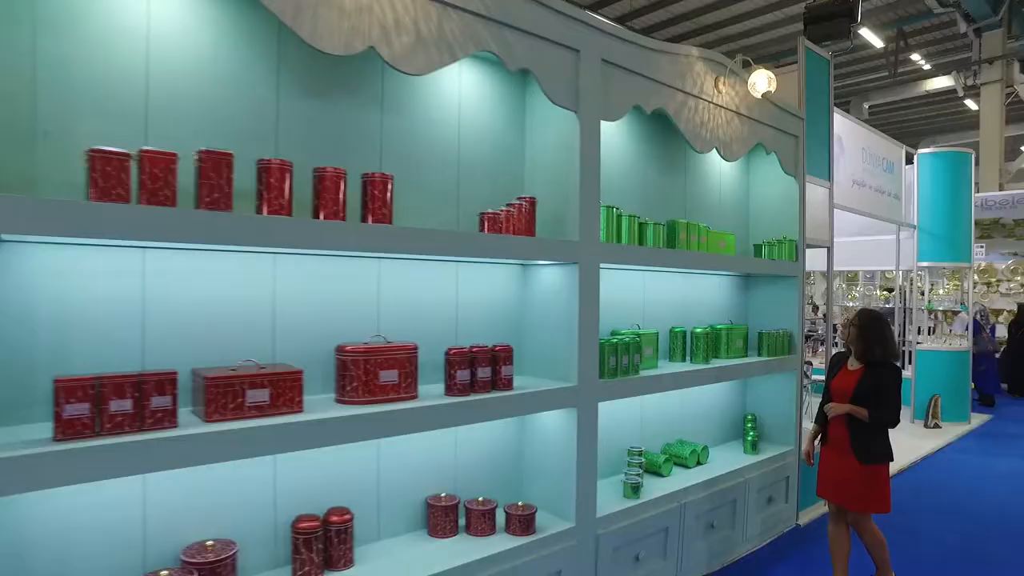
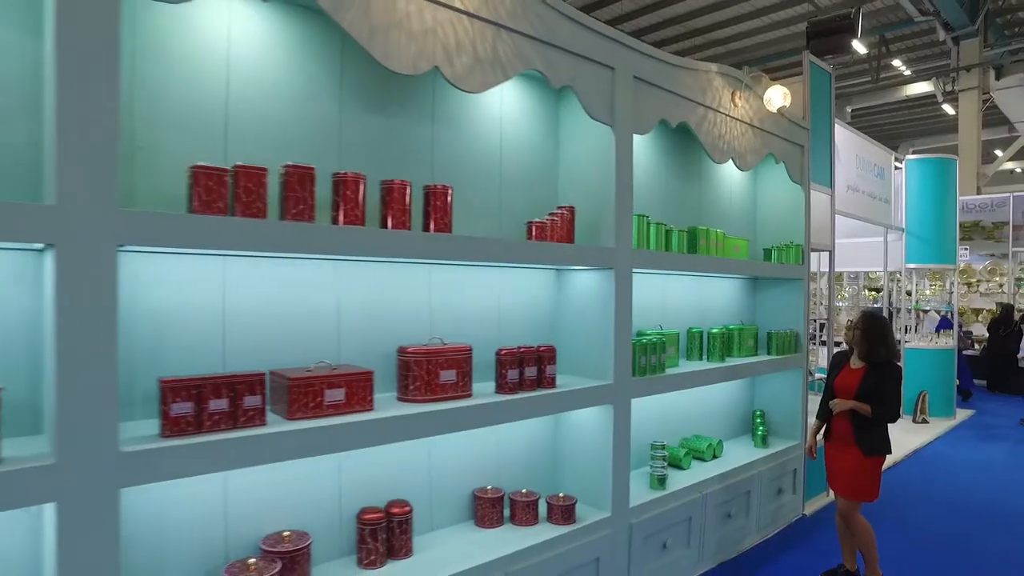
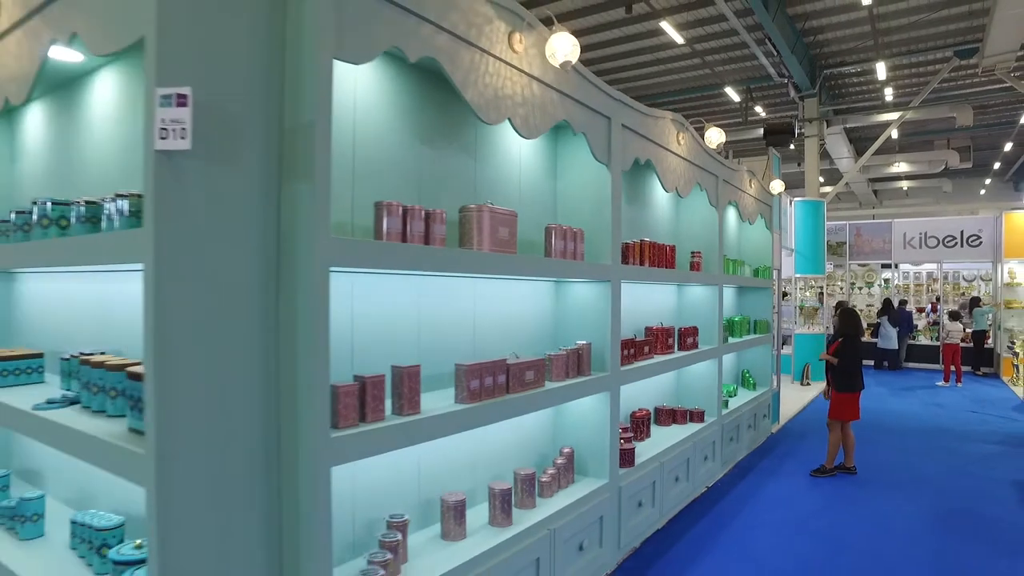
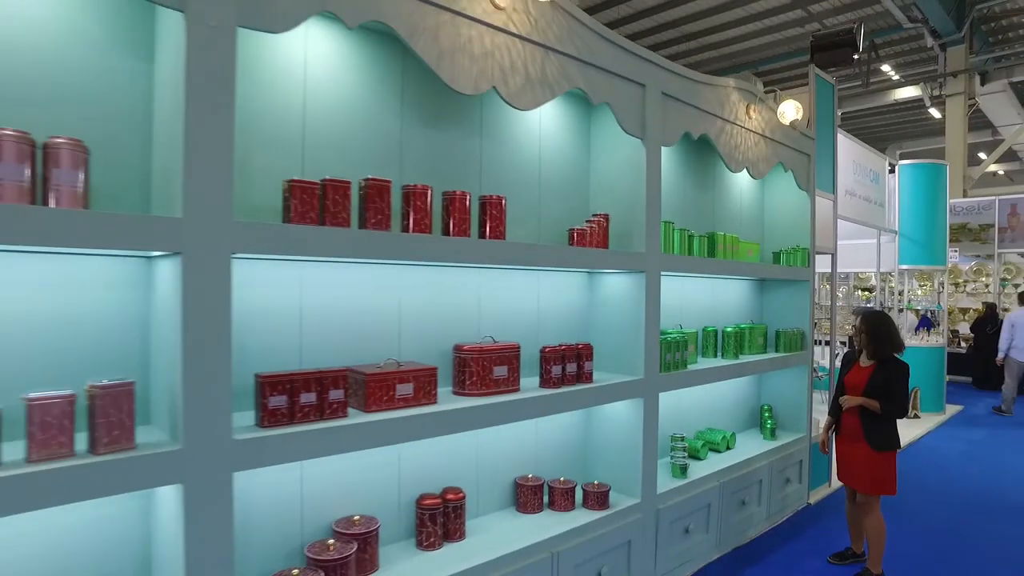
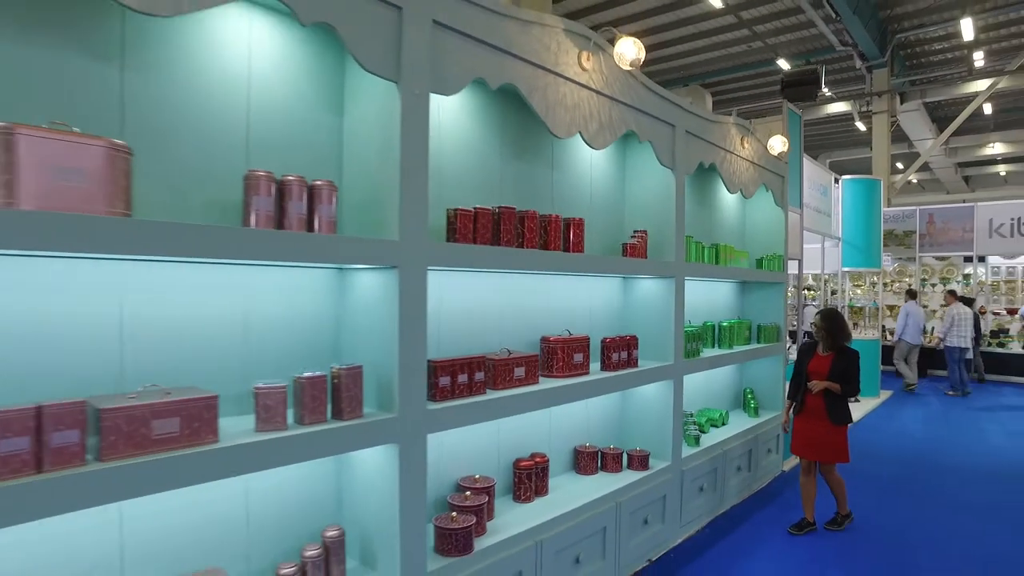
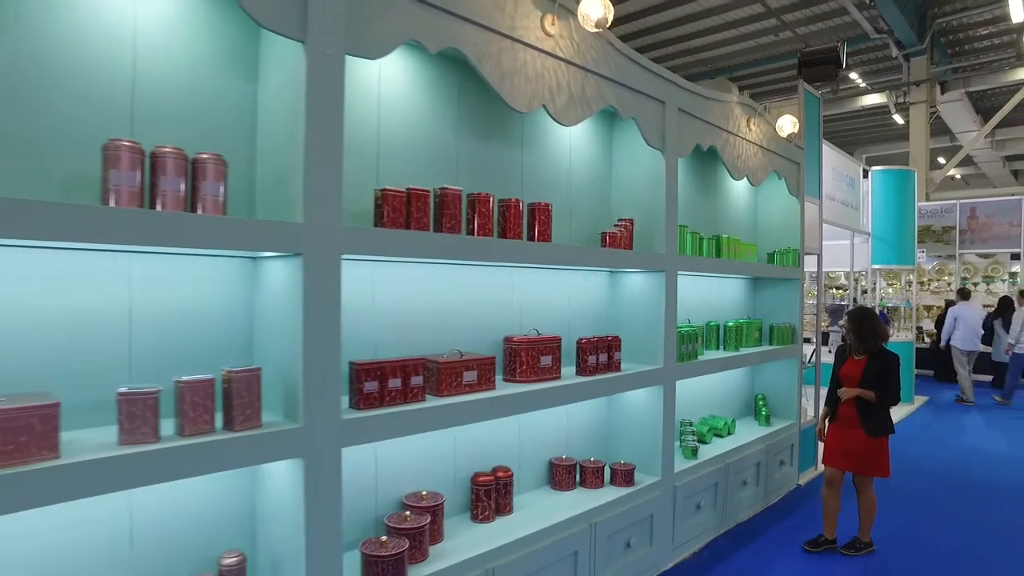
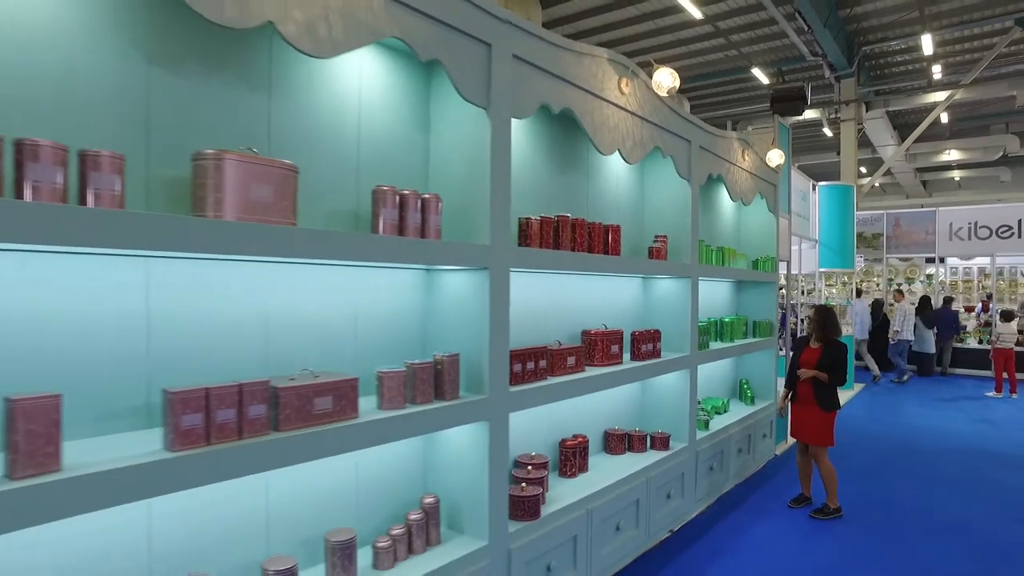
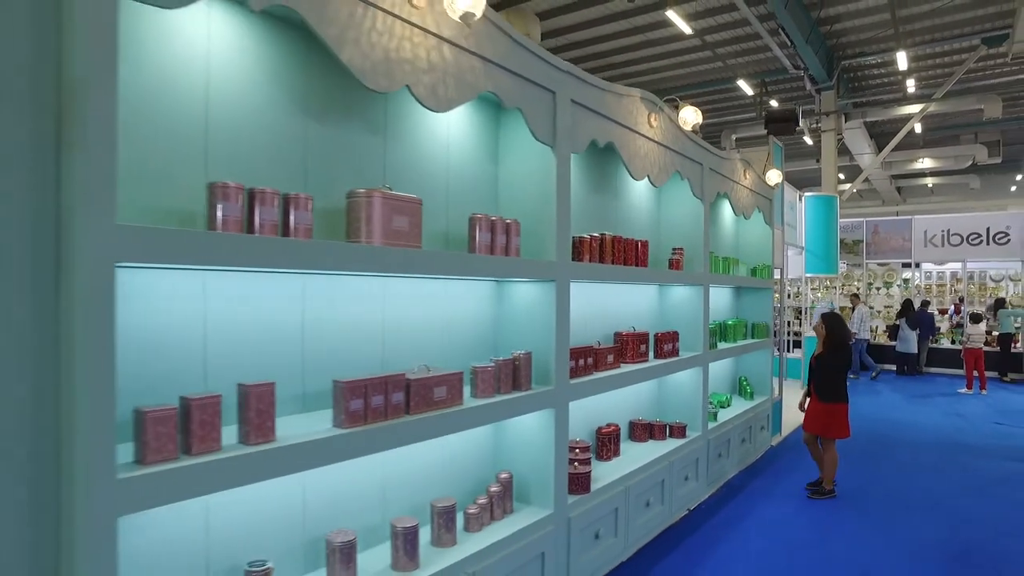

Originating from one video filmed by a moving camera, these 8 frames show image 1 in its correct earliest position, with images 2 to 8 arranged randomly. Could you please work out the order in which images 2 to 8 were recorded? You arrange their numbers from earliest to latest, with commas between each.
2, 4, 6, 5, 7, 8, 3
